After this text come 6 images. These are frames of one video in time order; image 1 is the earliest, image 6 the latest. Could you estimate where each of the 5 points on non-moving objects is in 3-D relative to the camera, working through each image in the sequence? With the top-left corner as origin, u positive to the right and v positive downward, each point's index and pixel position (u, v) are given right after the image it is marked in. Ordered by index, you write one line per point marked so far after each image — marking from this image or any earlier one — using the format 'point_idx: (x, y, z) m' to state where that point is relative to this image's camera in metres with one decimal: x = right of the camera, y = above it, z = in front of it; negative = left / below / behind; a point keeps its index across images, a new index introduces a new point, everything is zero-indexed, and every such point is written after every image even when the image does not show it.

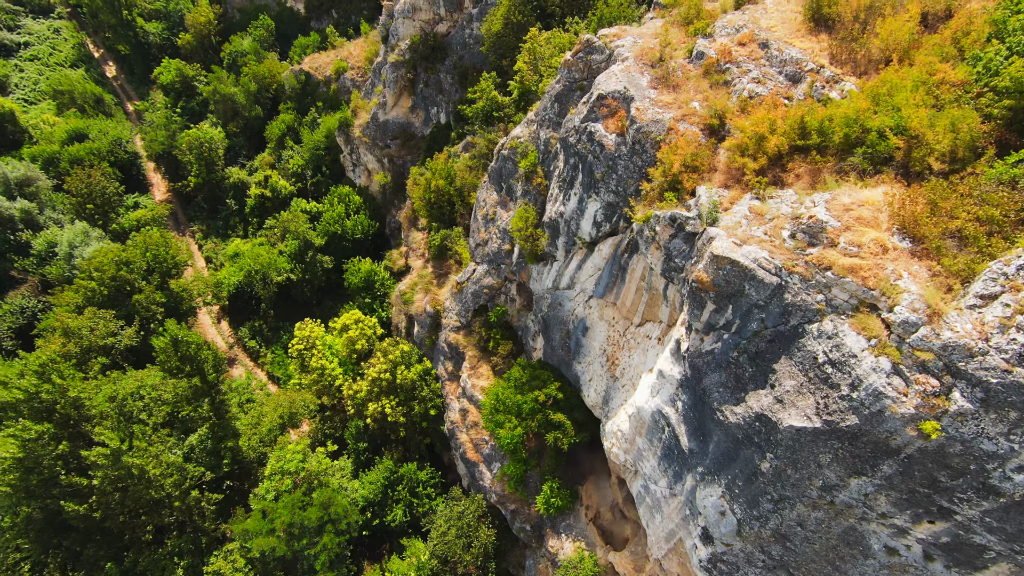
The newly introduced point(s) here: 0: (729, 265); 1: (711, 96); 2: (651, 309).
0: (+4.5, +0.5, +10.7) m
1: (+6.0, +5.8, +15.6) m
2: (+4.7, -0.7, +17.3) m
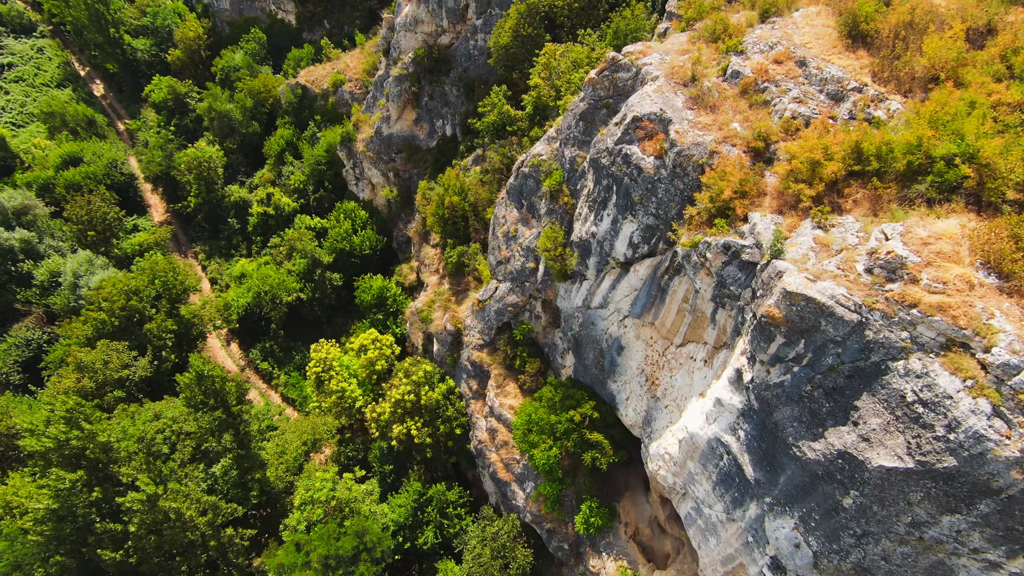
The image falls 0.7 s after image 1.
0: (+6.0, -0.3, +10.6) m
1: (+7.2, +5.2, +15.5) m
2: (+6.1, -1.4, +17.2) m
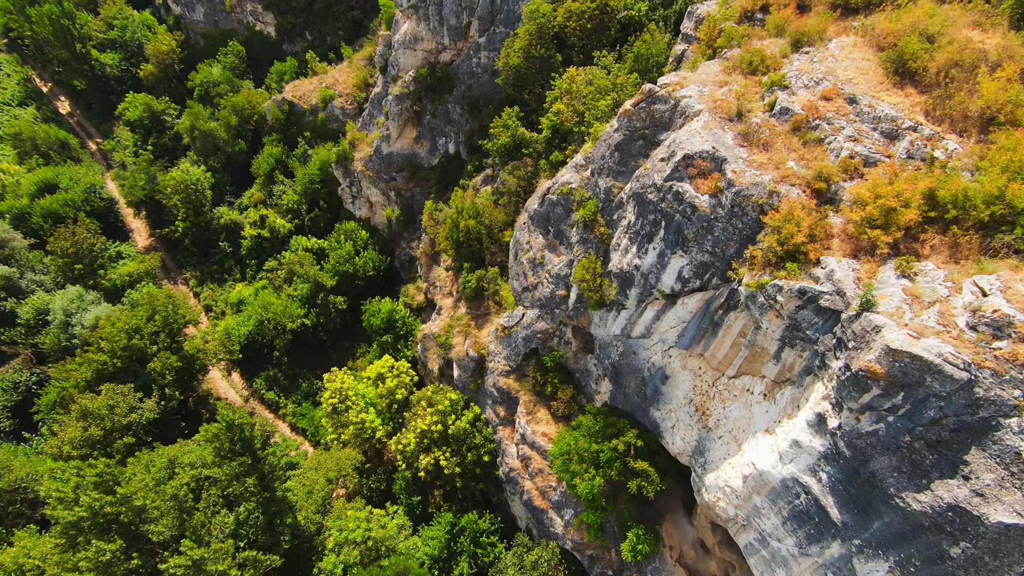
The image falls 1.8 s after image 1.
0: (+8.3, -1.5, +10.8) m
1: (+9.0, +4.0, +15.6) m
2: (+8.1, -2.6, +17.3) m
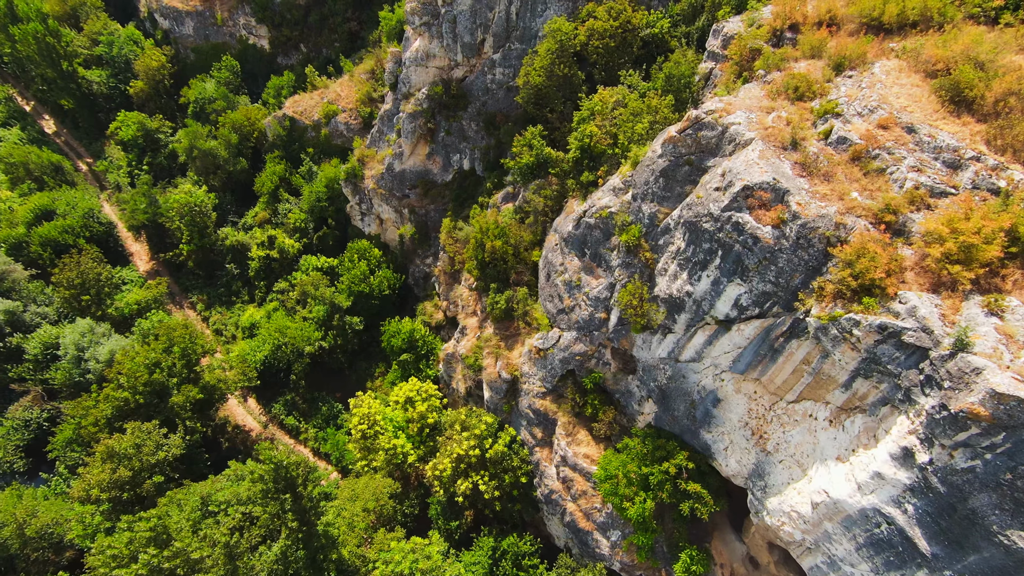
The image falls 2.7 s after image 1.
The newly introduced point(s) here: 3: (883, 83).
0: (+10.6, -2.4, +10.9) m
1: (+11.0, +3.1, +15.8) m
2: (+10.3, -3.5, +17.5) m
3: (+13.0, +7.2, +18.0) m
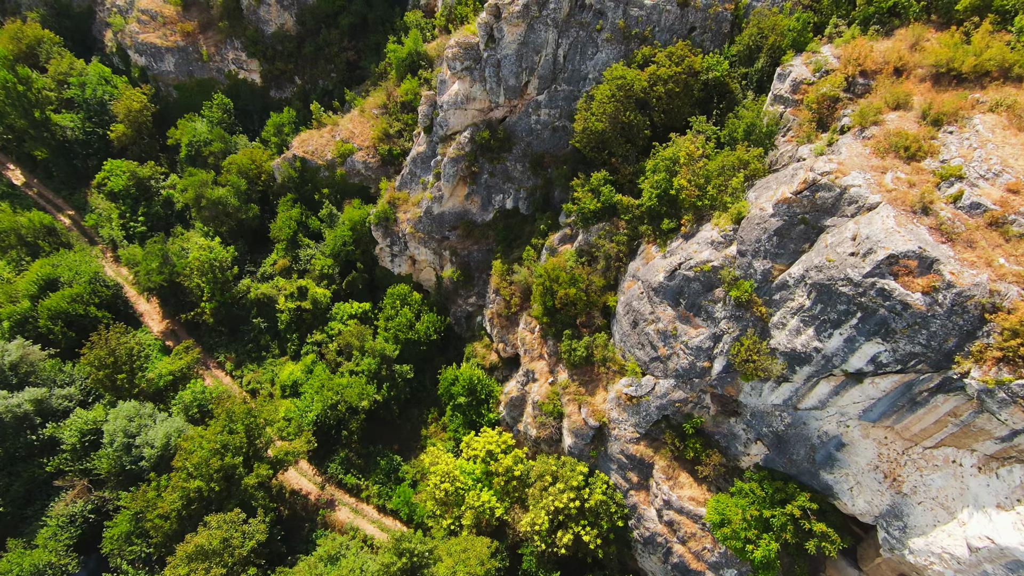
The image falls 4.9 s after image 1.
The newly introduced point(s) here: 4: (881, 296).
0: (+16.9, -4.4, +12.0) m
1: (+16.4, +1.2, +16.8) m
2: (+16.1, -5.5, +18.6) m
3: (+17.9, +5.4, +19.1) m
4: (+13.0, -0.3, +18.1) m
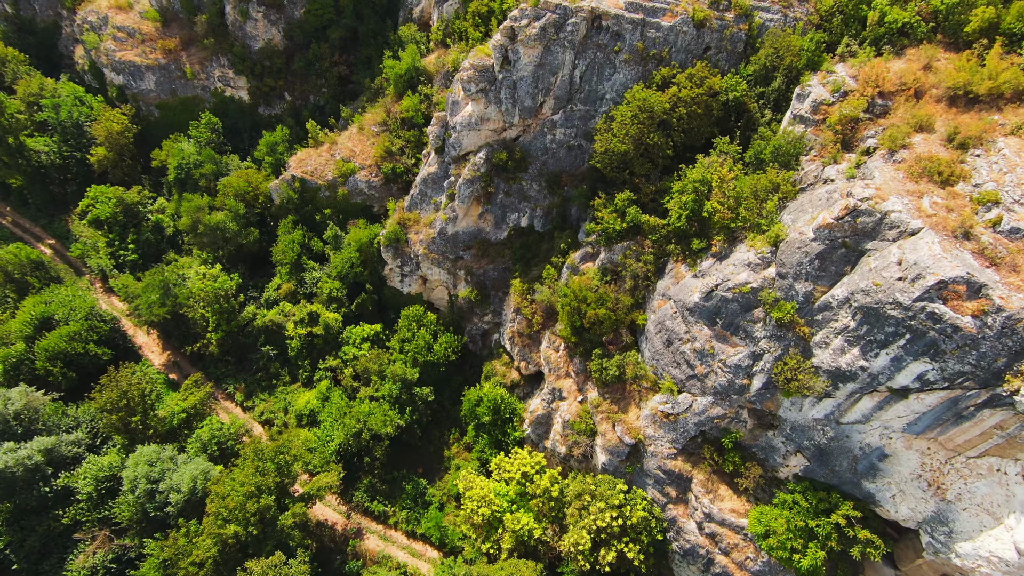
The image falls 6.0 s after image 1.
0: (+19.9, -5.1, +13.2) m
1: (+18.9, +0.5, +17.9) m
2: (+18.8, -6.2, +19.7) m
3: (+20.0, +4.8, +20.2) m
4: (+15.4, -1.1, +18.9) m
